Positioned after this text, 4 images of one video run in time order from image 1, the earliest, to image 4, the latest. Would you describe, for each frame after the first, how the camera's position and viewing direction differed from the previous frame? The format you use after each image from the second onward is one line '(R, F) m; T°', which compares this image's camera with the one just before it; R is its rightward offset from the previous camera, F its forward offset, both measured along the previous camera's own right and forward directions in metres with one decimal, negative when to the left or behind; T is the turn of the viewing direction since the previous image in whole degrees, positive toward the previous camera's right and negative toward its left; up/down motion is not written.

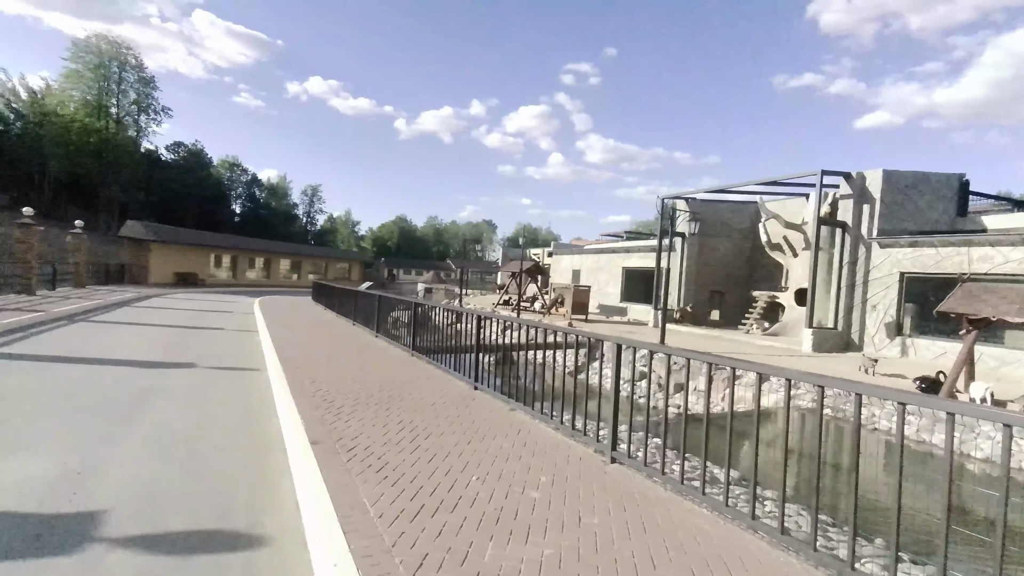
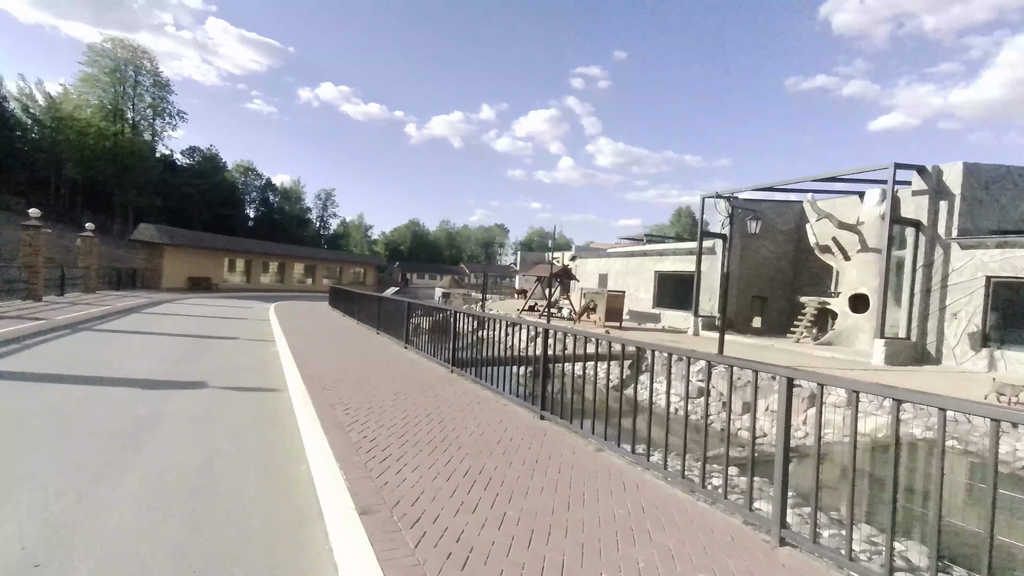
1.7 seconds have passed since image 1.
(-0.6, +1.0) m; -1°
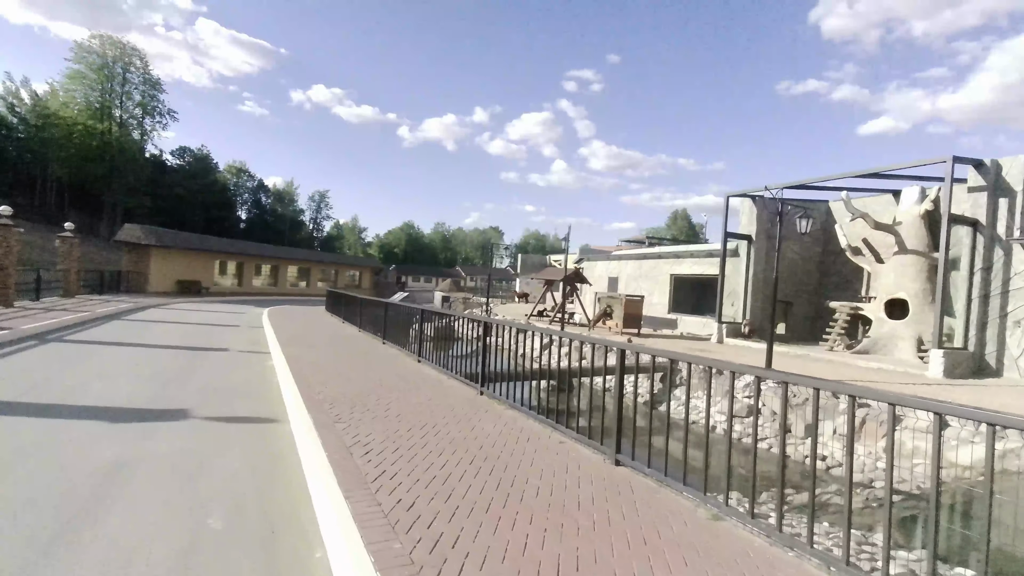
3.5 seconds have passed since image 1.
(-0.5, +1.0) m; +1°
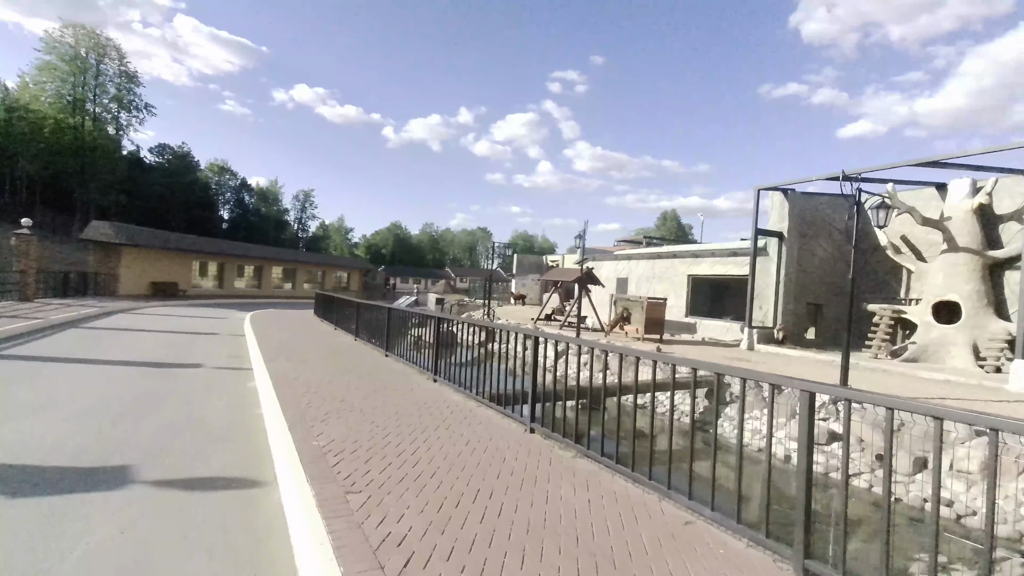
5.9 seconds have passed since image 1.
(-0.6, +1.4) m; +1°
